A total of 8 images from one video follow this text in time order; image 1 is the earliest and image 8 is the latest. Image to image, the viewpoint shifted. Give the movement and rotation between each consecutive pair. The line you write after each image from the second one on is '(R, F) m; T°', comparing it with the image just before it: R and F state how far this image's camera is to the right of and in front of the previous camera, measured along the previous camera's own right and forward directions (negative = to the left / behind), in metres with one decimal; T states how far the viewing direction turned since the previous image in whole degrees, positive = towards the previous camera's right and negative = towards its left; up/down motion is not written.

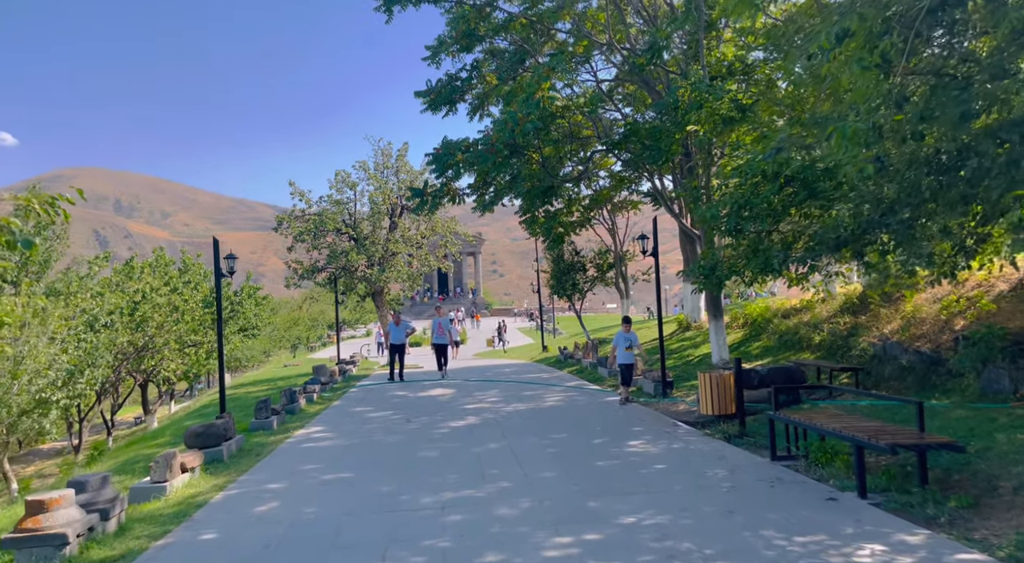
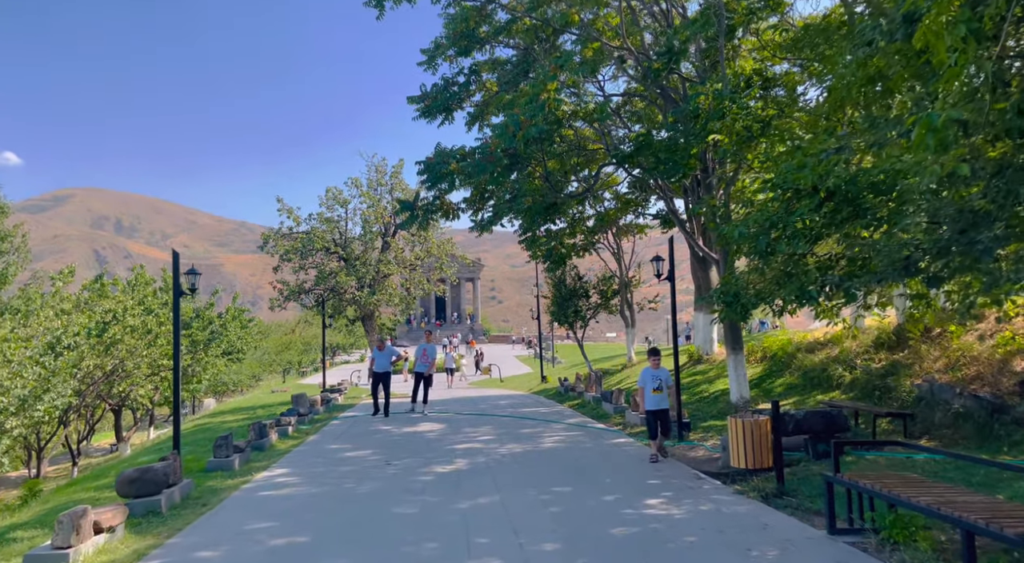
(0.0, +1.5) m; 0°
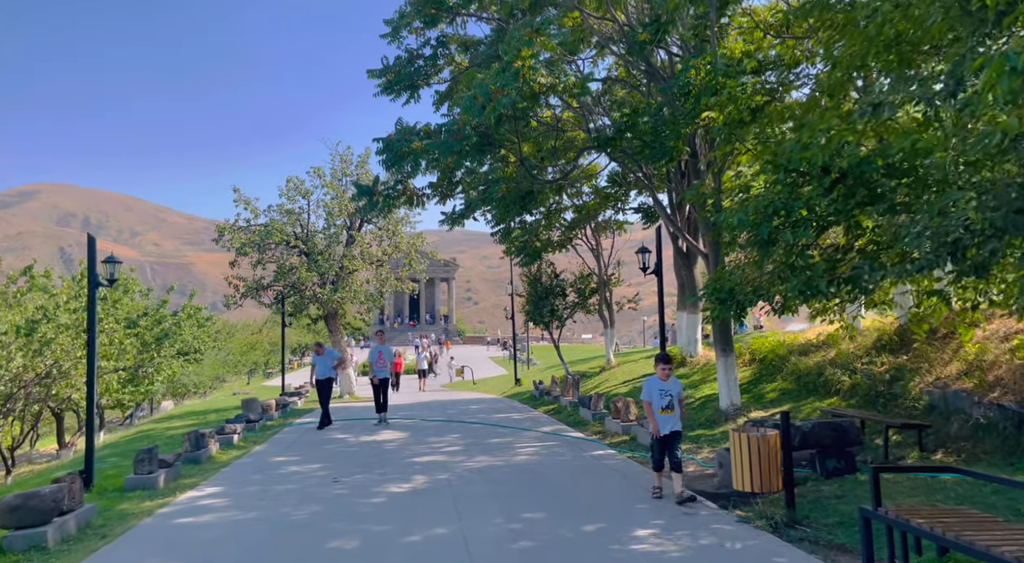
(+0.1, +1.3) m; +2°
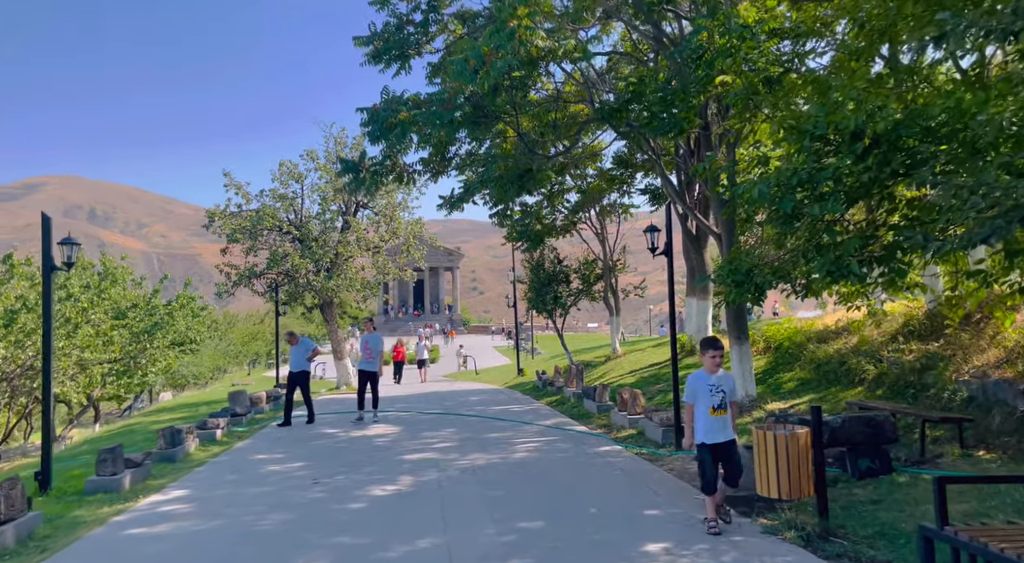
(+0.1, +0.9) m; 0°
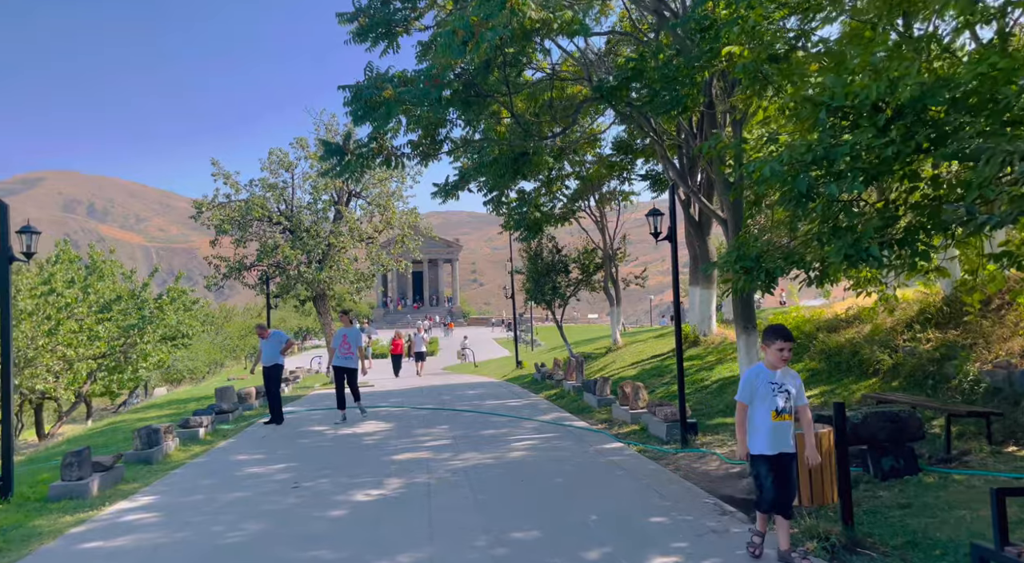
(+0.1, +0.6) m; 0°
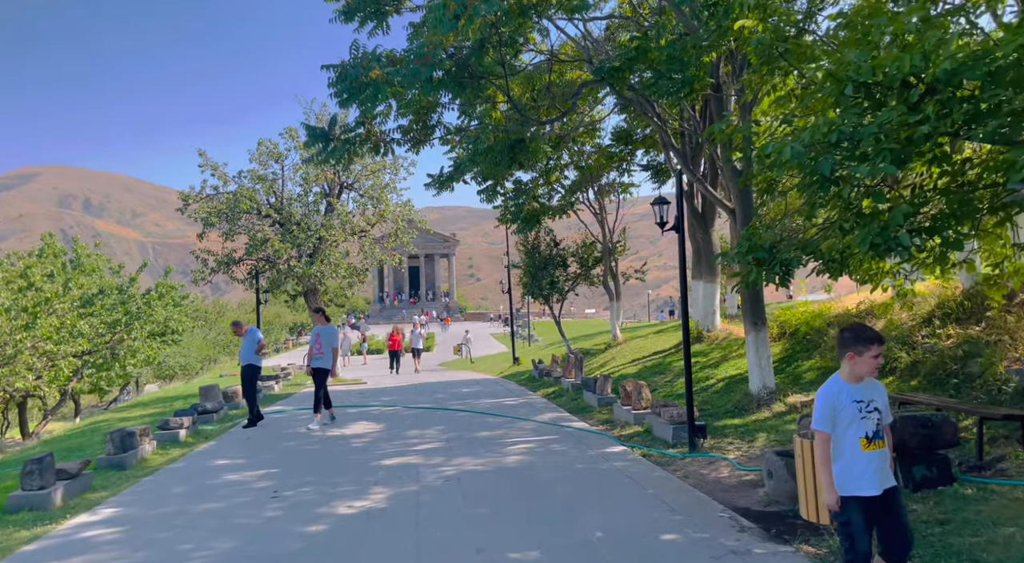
(0.0, +0.6) m; 0°
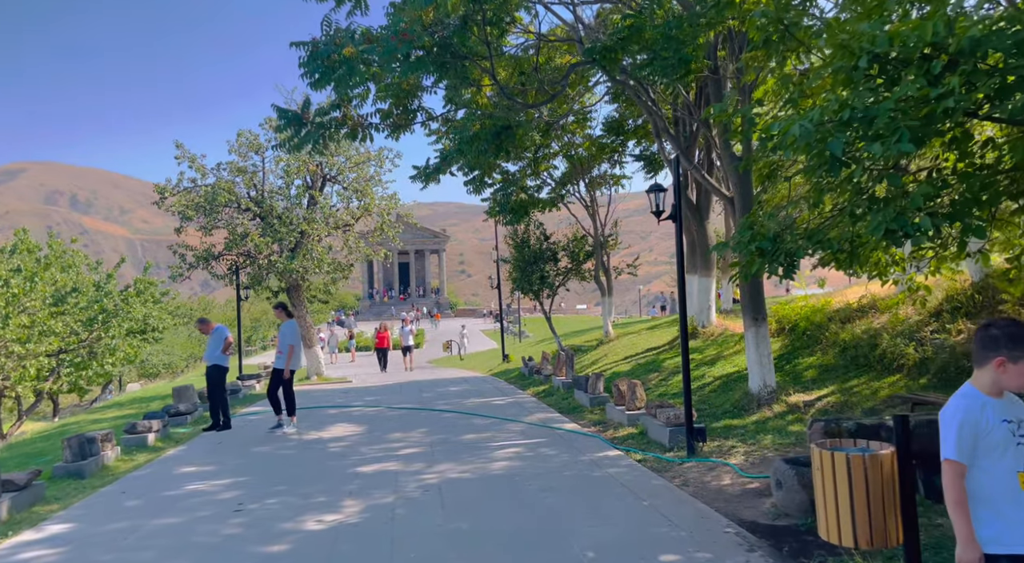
(+0.1, +0.6) m; +1°
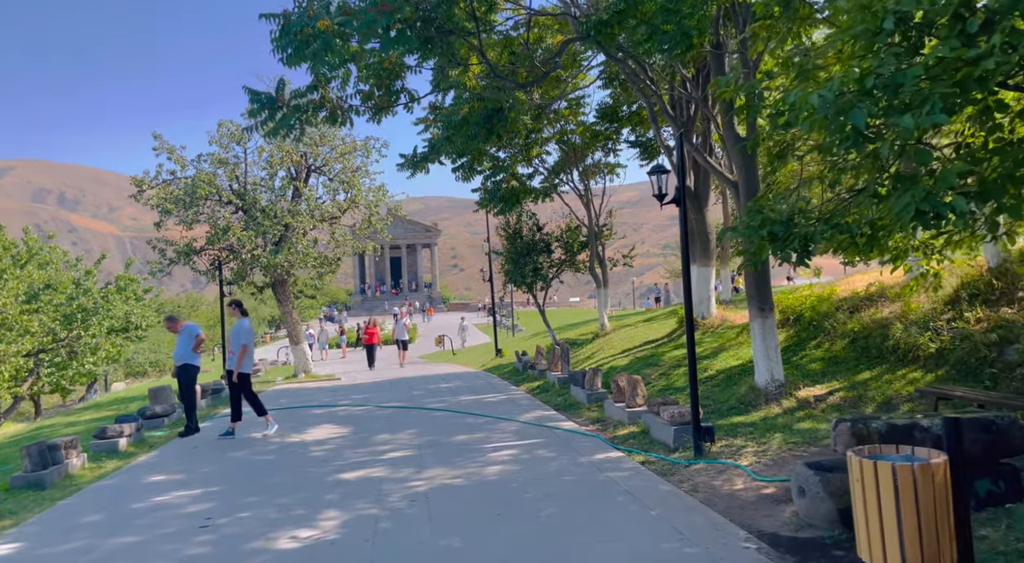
(0.0, +0.6) m; +1°
